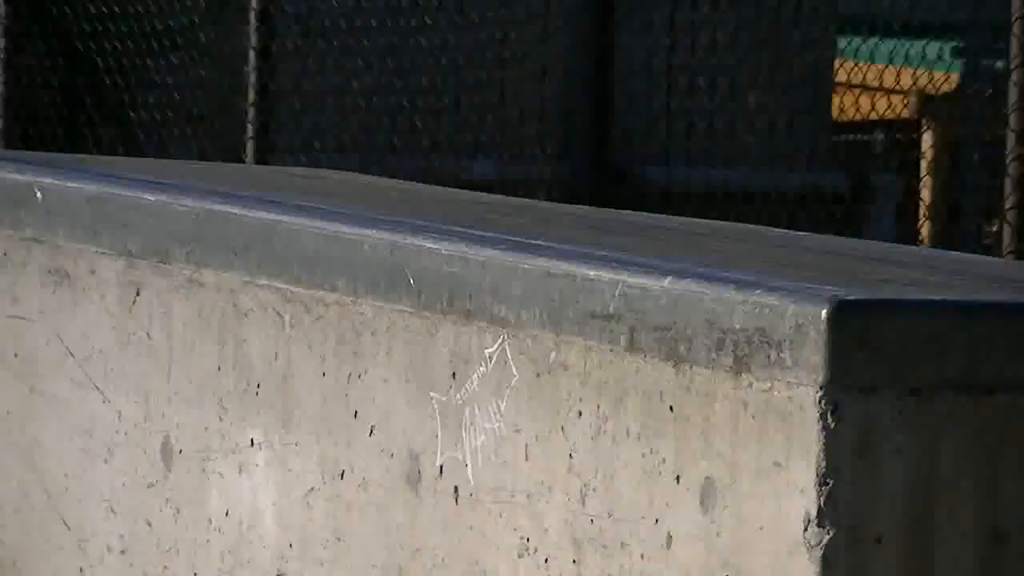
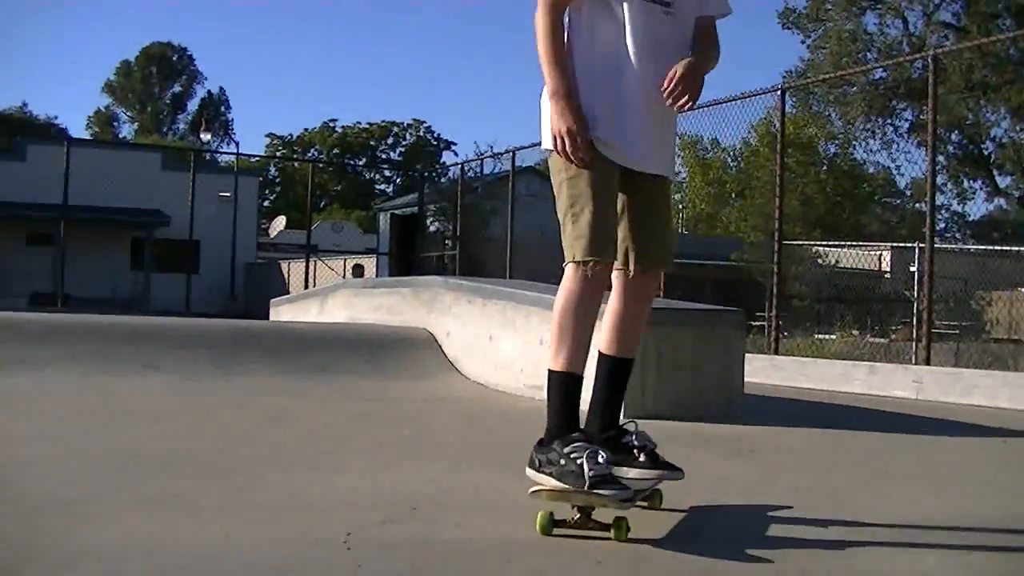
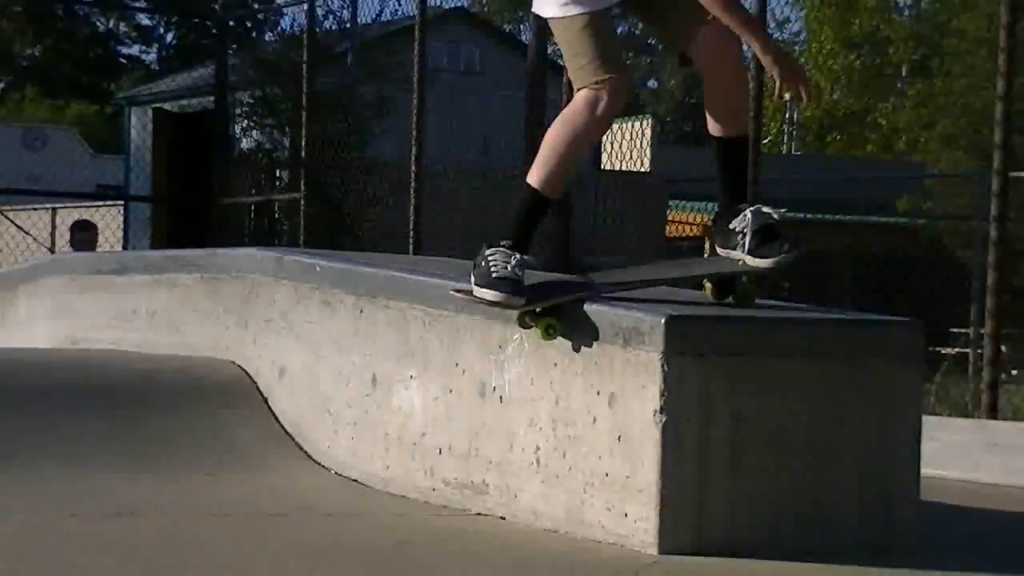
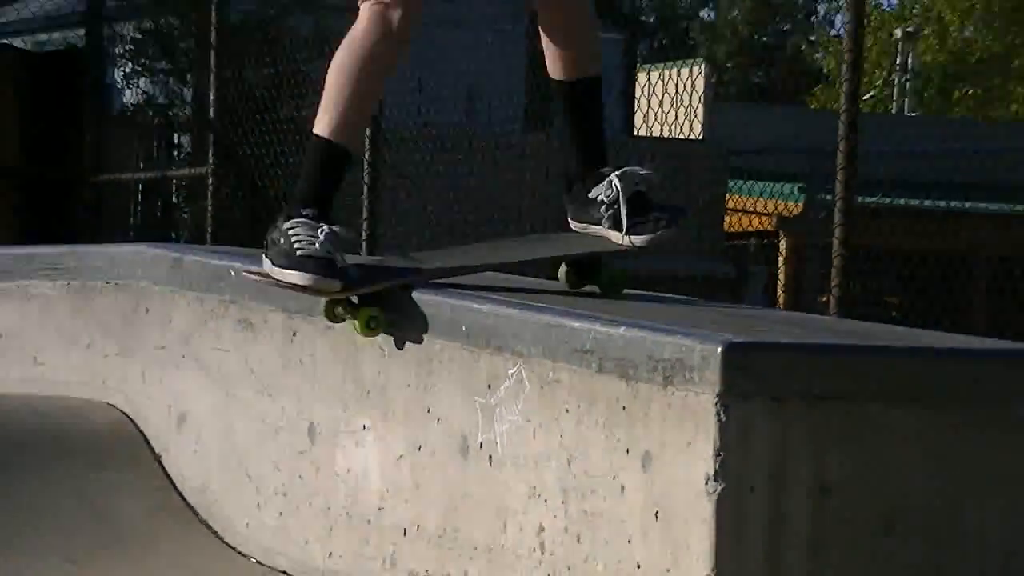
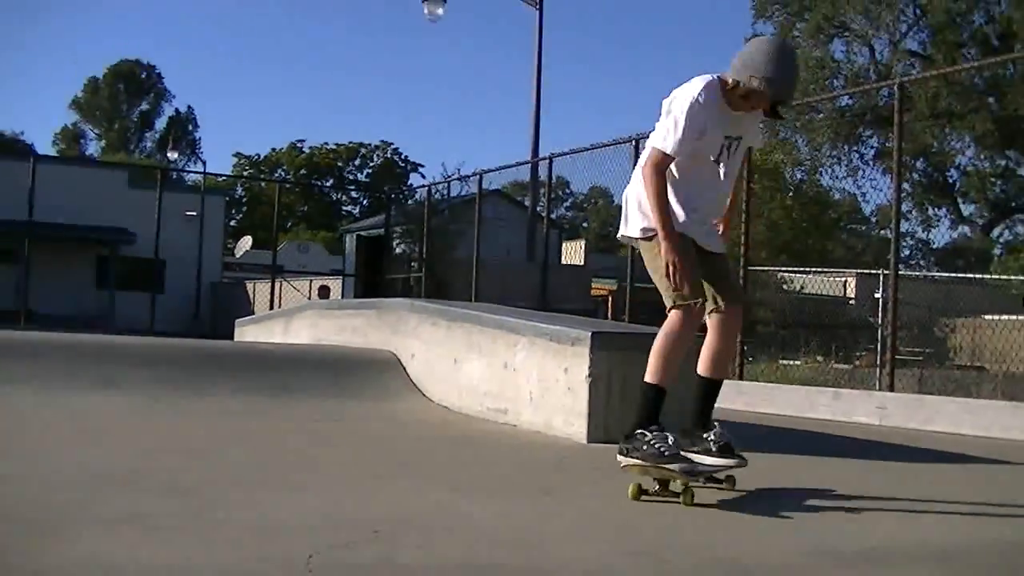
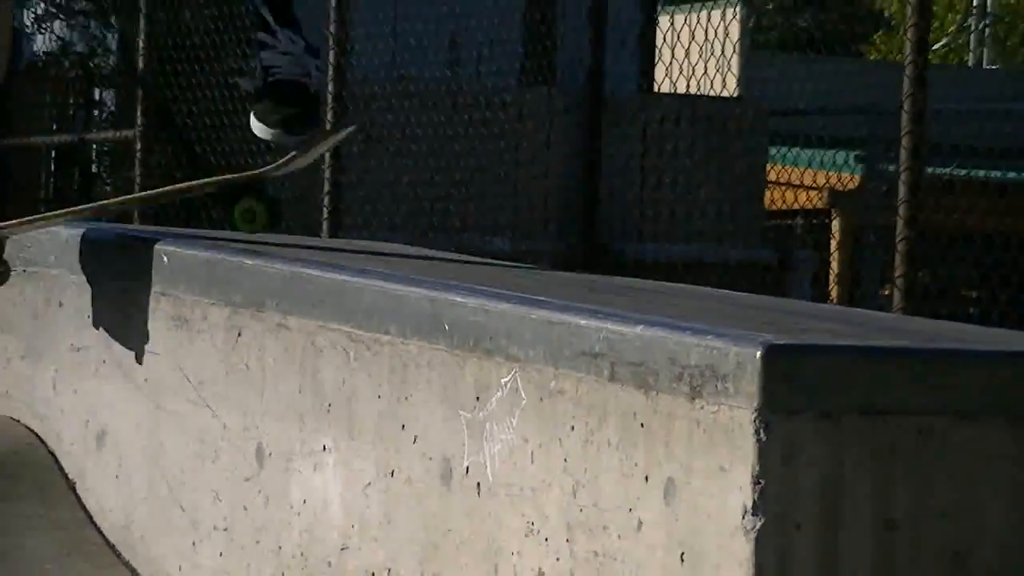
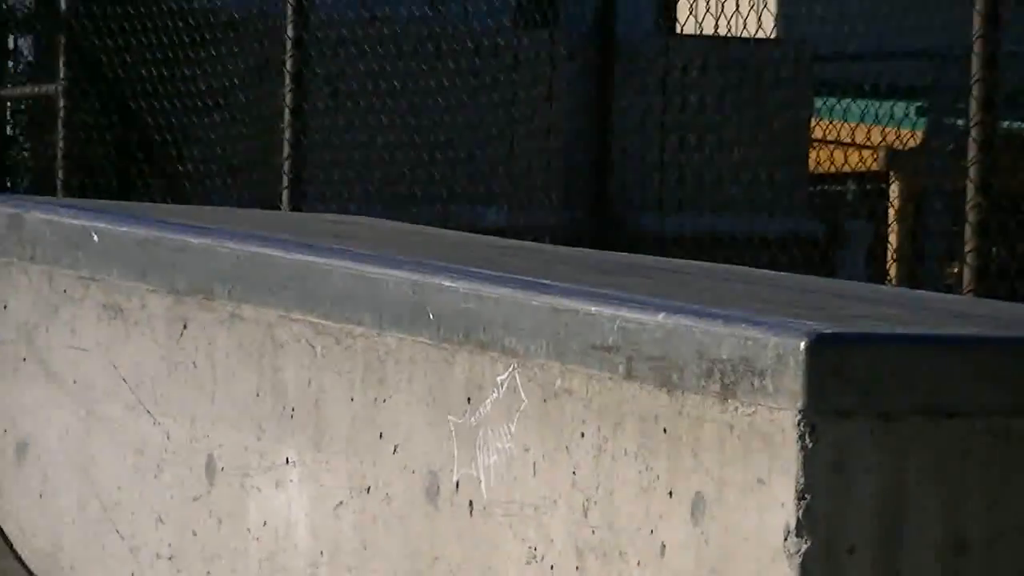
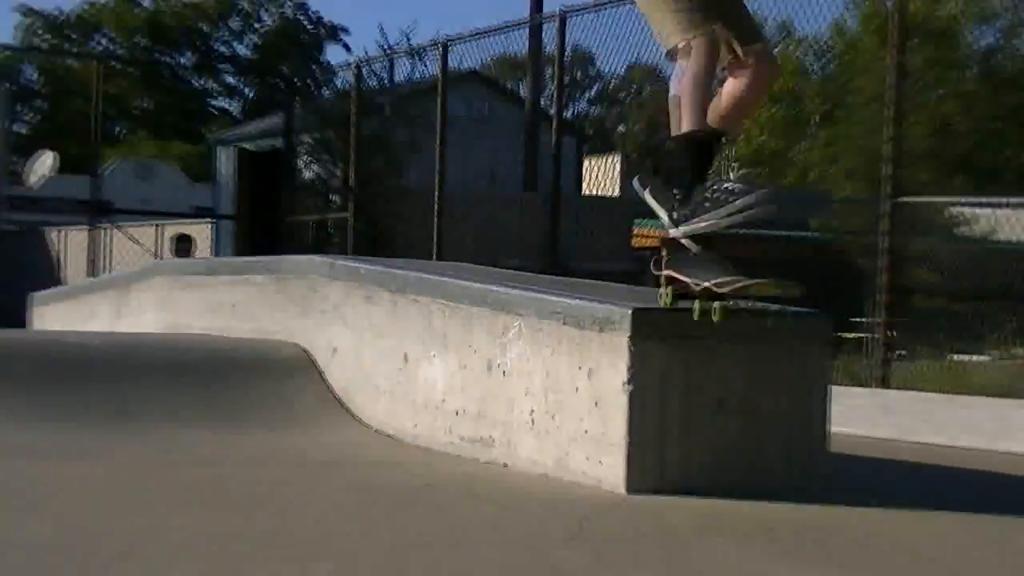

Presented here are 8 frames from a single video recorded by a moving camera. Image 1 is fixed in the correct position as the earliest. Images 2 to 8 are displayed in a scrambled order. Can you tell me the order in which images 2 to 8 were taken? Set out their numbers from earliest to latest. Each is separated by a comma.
7, 6, 4, 3, 8, 5, 2
